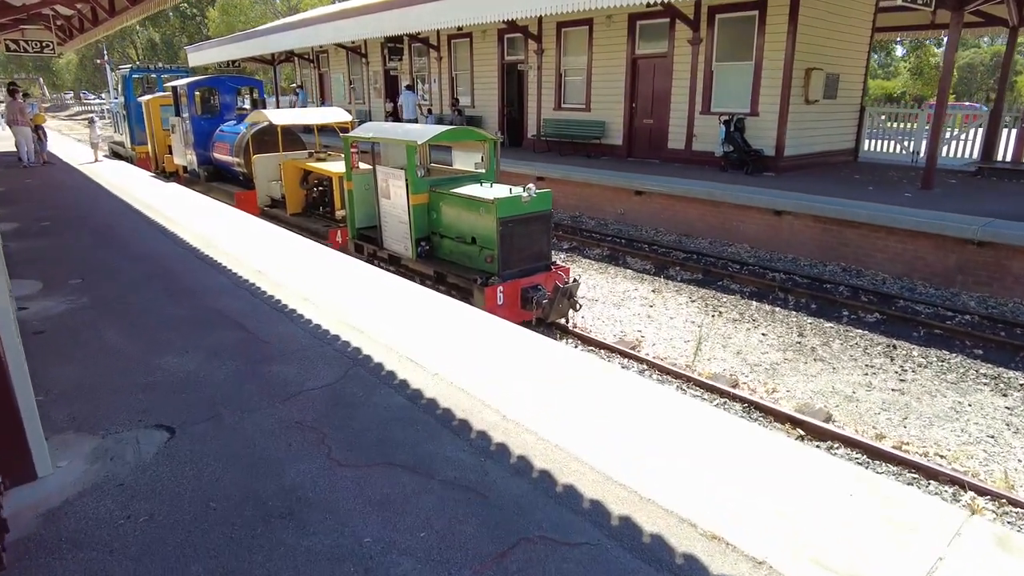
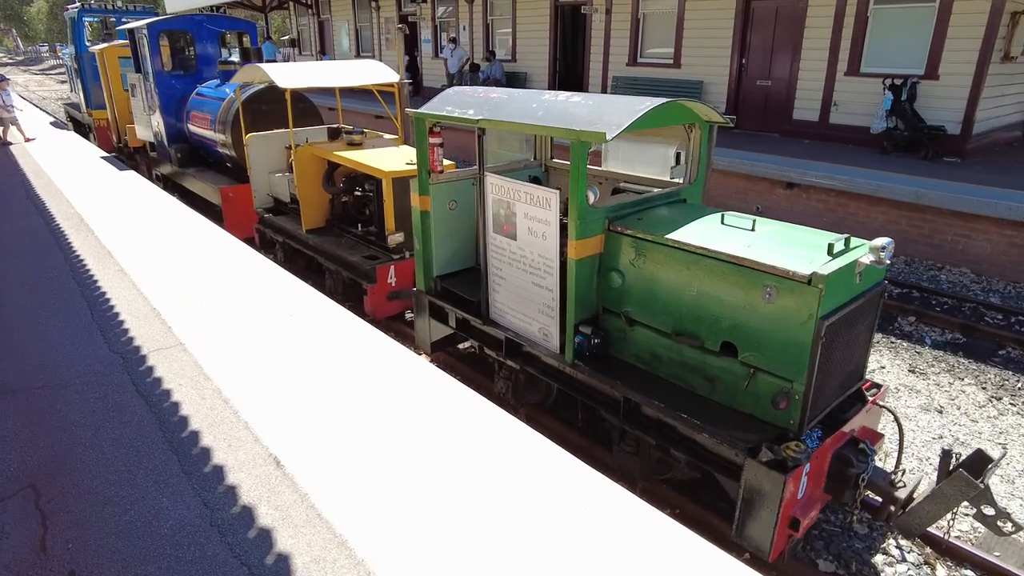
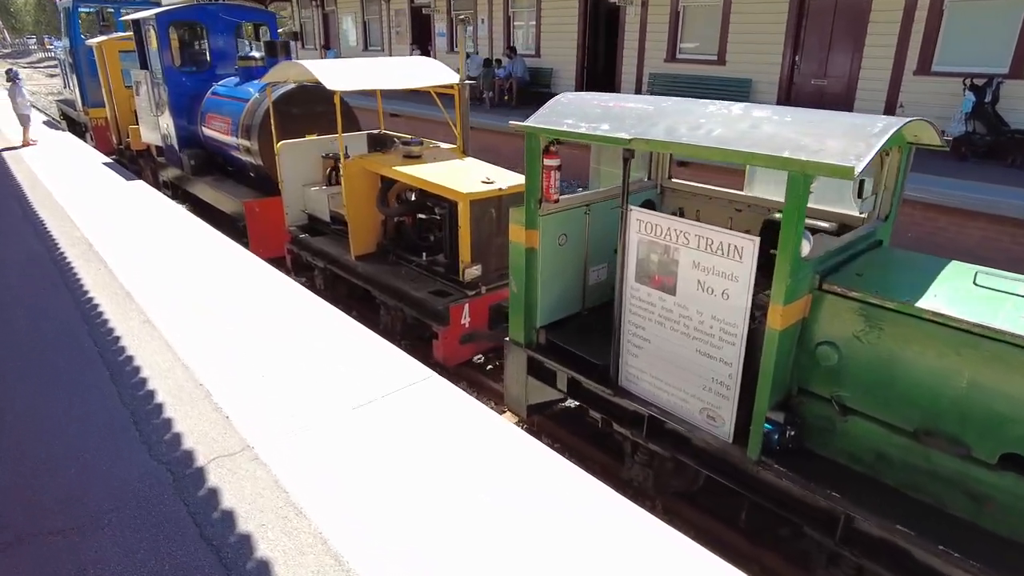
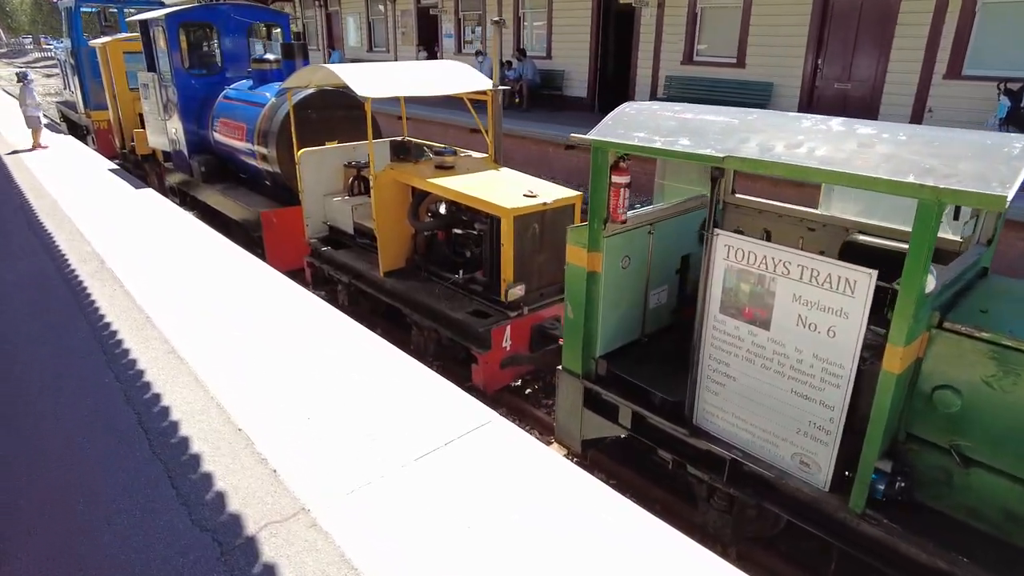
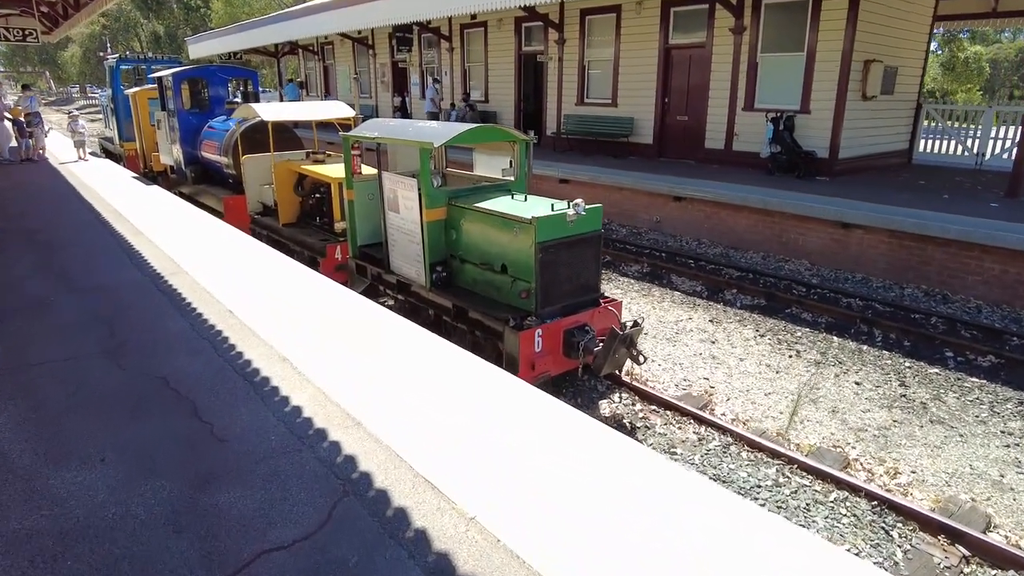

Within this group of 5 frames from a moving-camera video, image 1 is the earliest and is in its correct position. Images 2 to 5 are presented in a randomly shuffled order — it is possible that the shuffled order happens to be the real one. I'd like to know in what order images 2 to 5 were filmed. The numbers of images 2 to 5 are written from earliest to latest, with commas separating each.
5, 2, 3, 4
